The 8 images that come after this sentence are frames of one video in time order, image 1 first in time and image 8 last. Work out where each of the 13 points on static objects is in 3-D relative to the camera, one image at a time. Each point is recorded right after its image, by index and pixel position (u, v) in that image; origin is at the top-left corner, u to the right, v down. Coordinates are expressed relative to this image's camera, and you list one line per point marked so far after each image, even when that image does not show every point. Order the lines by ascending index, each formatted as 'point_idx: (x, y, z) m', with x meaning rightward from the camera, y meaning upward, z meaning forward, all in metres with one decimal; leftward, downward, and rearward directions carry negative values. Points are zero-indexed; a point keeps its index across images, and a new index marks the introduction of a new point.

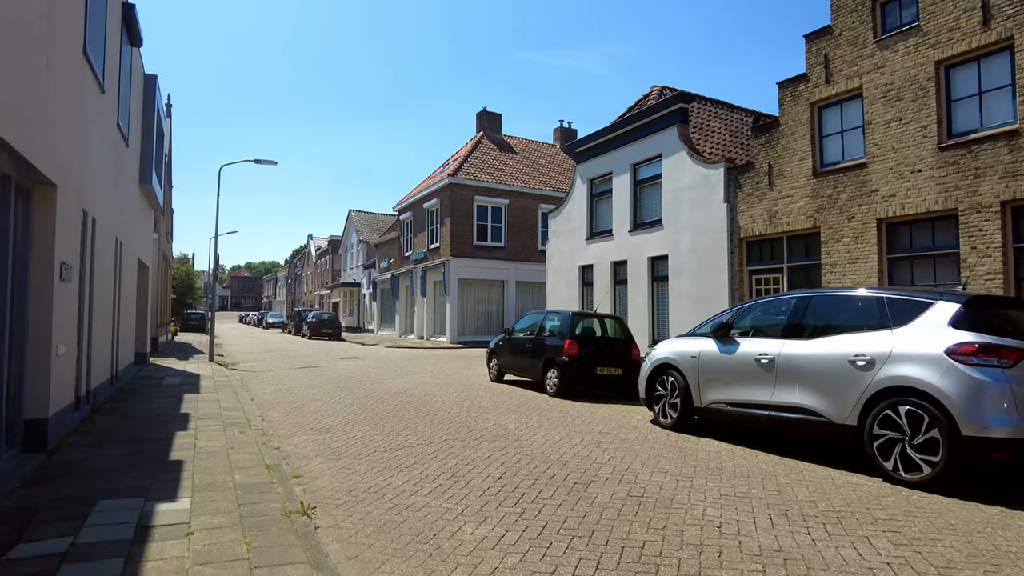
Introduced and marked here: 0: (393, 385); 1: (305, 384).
0: (-2.3, -1.8, +12.1) m
1: (-4.1, -1.9, +12.6) m
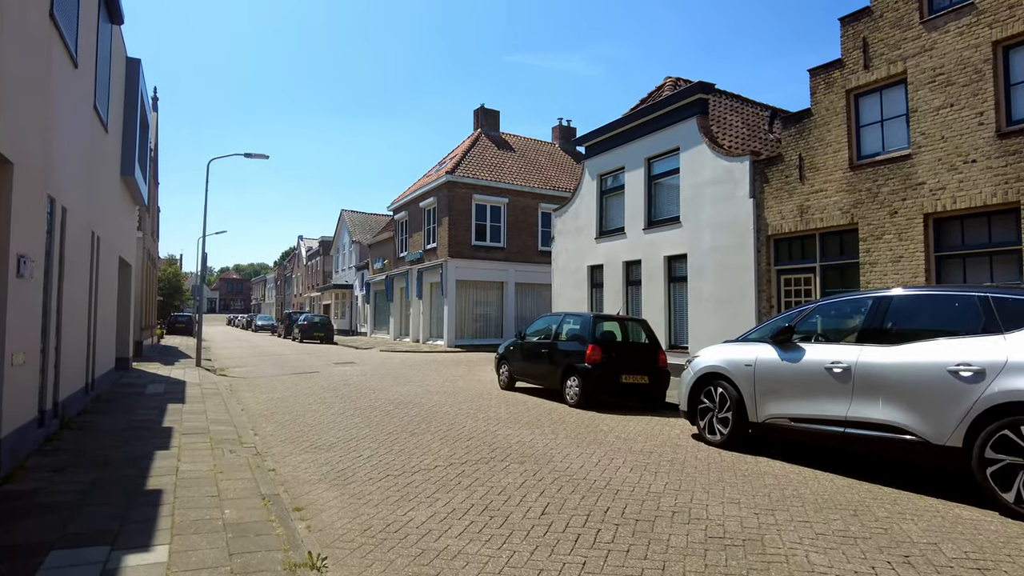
0: (-2.0, -1.8, +11.2) m
1: (-3.9, -1.9, +11.6) m
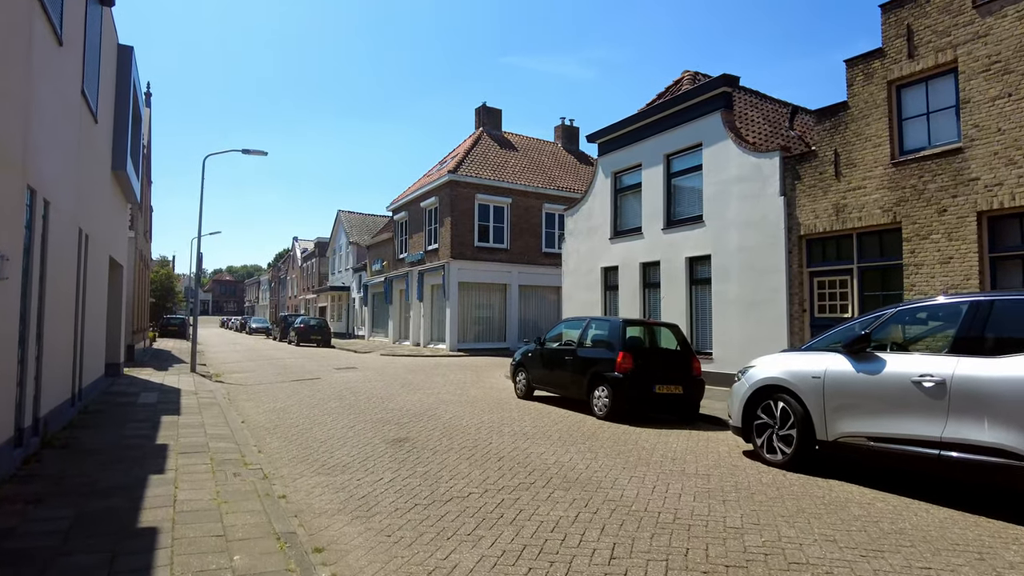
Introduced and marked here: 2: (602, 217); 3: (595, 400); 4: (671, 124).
0: (-1.7, -1.9, +10.5) m
1: (-3.6, -1.9, +10.9) m
2: (+2.2, +1.8, +15.9) m
3: (+1.2, -1.6, +8.9) m
4: (+3.5, +3.6, +14.1) m
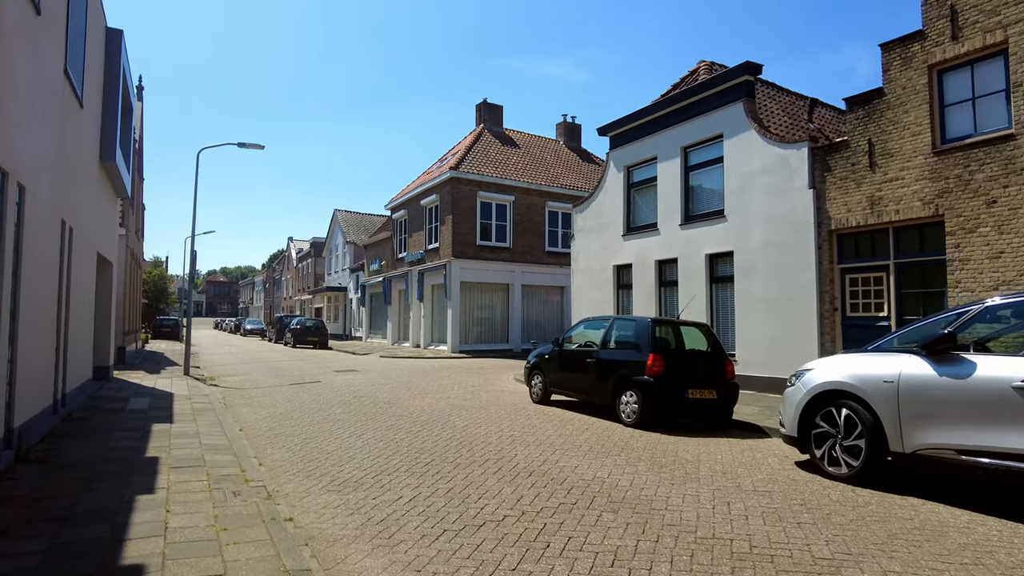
0: (-1.5, -1.8, +9.8) m
1: (-3.3, -1.9, +10.2) m
2: (+2.4, +1.8, +15.2) m
3: (+1.4, -1.5, +8.3) m
4: (+3.7, +3.6, +13.5) m
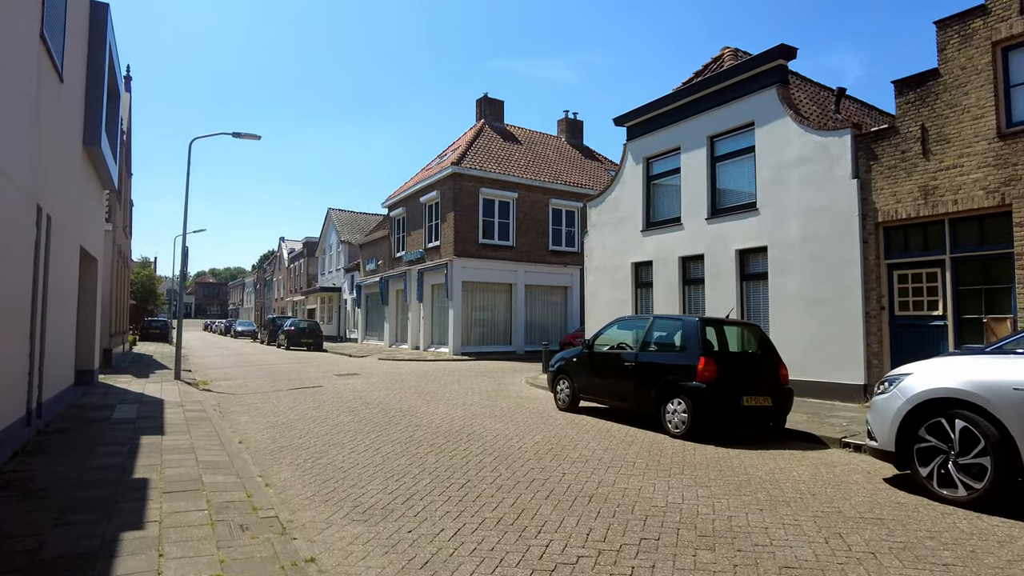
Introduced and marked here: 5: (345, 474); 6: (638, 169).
0: (-1.1, -1.8, +8.9) m
1: (-3.0, -1.9, +9.3) m
2: (+2.7, +1.8, +14.4) m
3: (+1.8, -1.5, +7.5) m
4: (+4.0, +3.7, +12.7) m
5: (-1.5, -1.7, +5.8) m
6: (+2.8, +2.7, +14.4) m
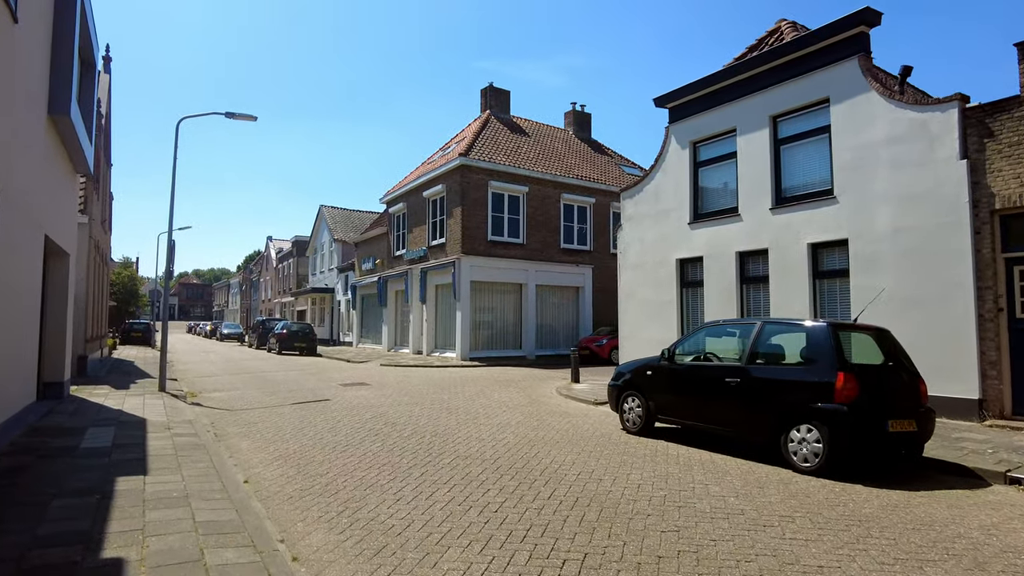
0: (-0.4, -1.7, +7.3) m
1: (-2.2, -1.8, +7.7) m
2: (+3.3, +1.8, +12.9) m
3: (+2.6, -1.4, +5.9) m
4: (+4.7, +3.7, +11.2) m
5: (-0.7, -1.6, +4.2) m
6: (+3.5, +2.7, +12.9) m
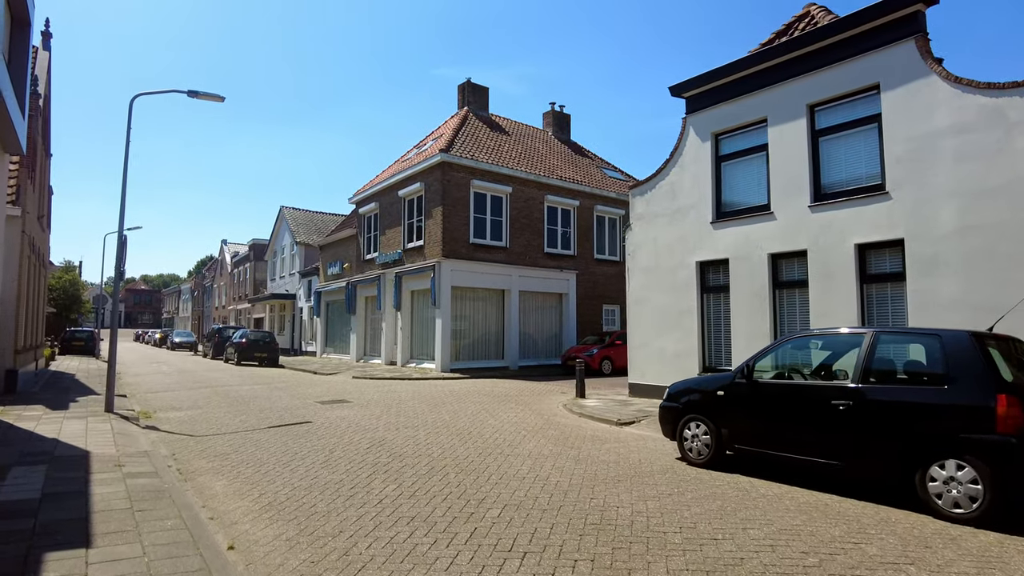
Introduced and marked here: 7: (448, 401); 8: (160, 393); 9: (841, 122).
0: (0.0, -1.8, +5.9) m
1: (-1.8, -1.8, +6.1) m
2: (+3.4, +1.7, +11.8) m
3: (+3.1, -1.4, +4.7) m
4: (+4.9, +3.6, +10.2) m
5: (-0.1, -1.6, +2.7) m
6: (+3.5, +2.6, +11.8) m
7: (-1.2, -2.1, +12.1) m
8: (-7.7, -2.3, +14.0) m
9: (+5.1, +2.6, +9.9) m
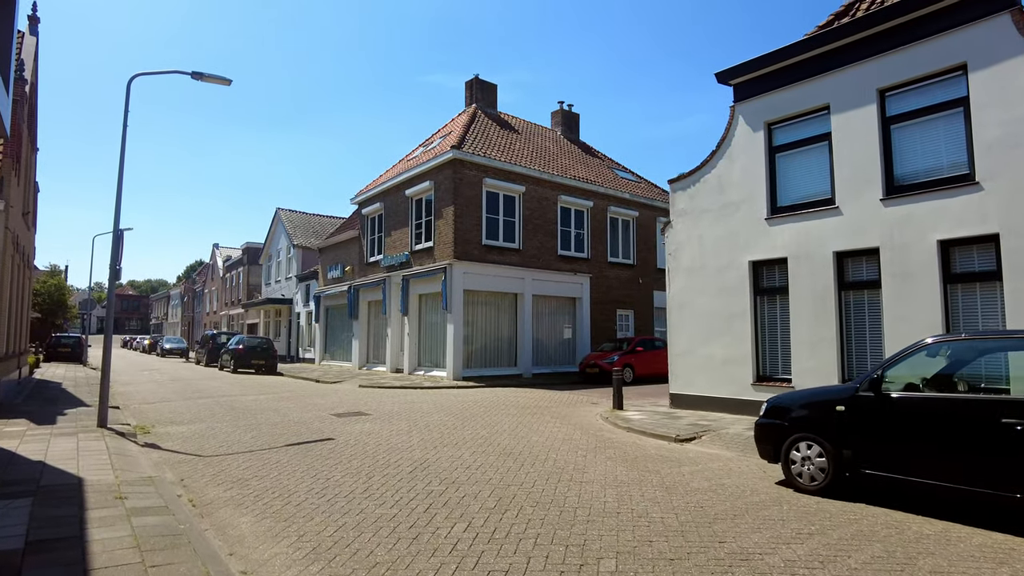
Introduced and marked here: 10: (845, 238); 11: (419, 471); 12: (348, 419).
0: (+0.7, -1.7, +4.9) m
1: (-1.1, -1.8, +5.1) m
2: (+4.0, +1.7, +10.8) m
3: (+3.8, -1.4, +3.7) m
4: (+5.5, +3.6, +9.3) m
5: (+0.7, -1.5, +1.7) m
6: (+4.1, +2.6, +10.9) m
7: (-0.6, -2.2, +11.0) m
8: (-7.1, -2.3, +12.8) m
9: (+5.8, +2.6, +9.0) m
10: (+4.9, +0.8, +9.4) m
11: (-0.9, -1.9, +6.4) m
12: (-2.6, -2.1, +10.4) m
